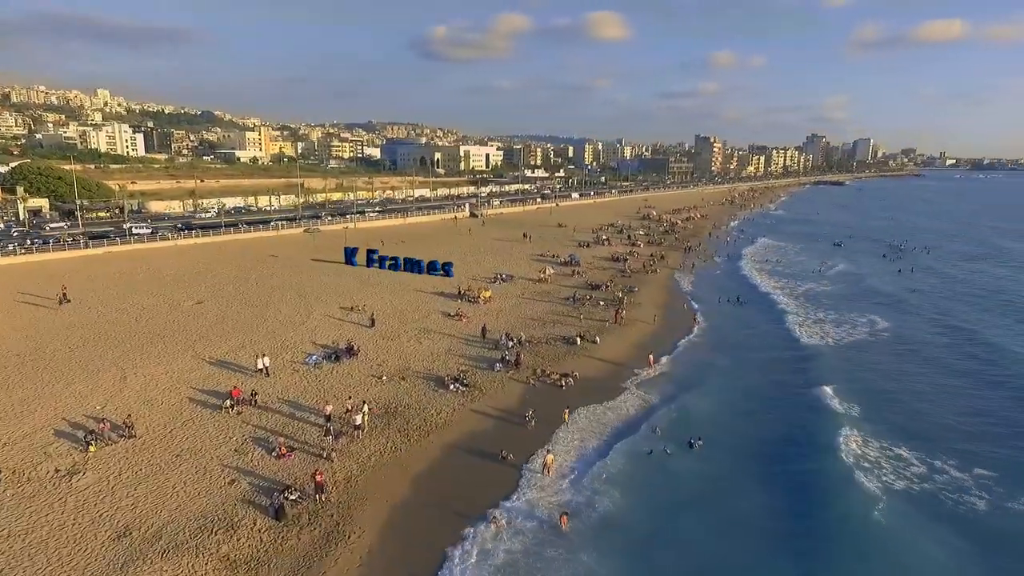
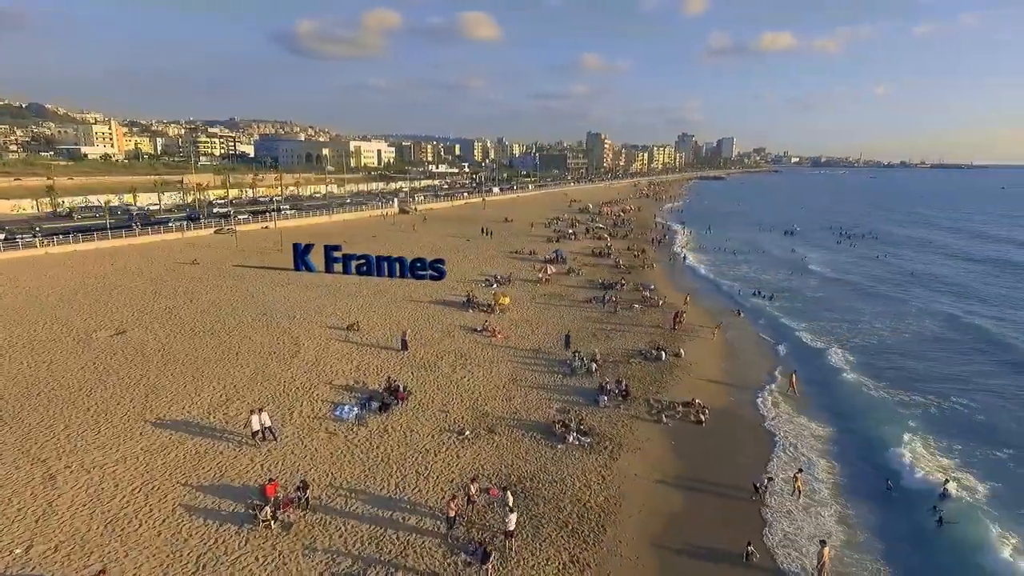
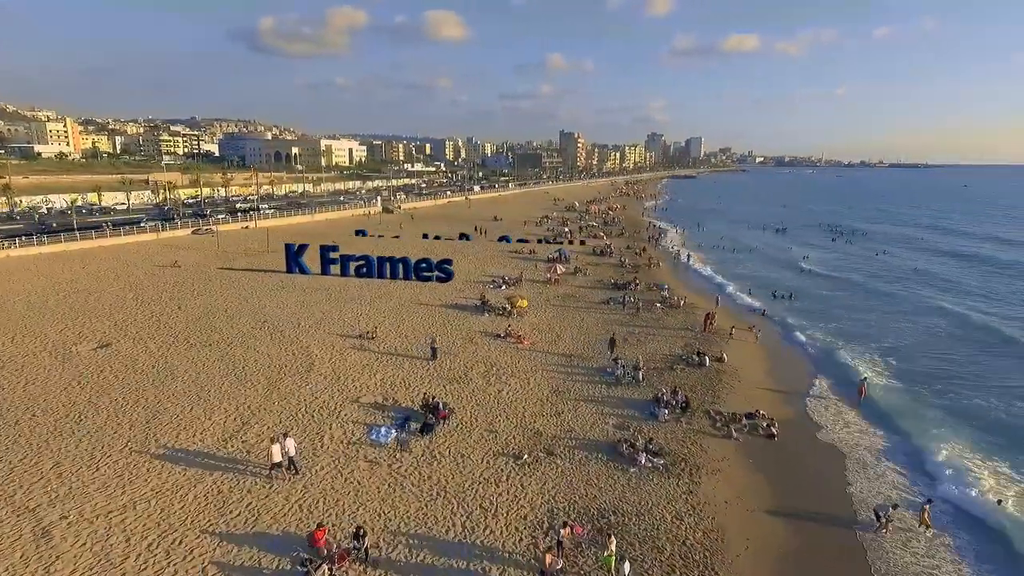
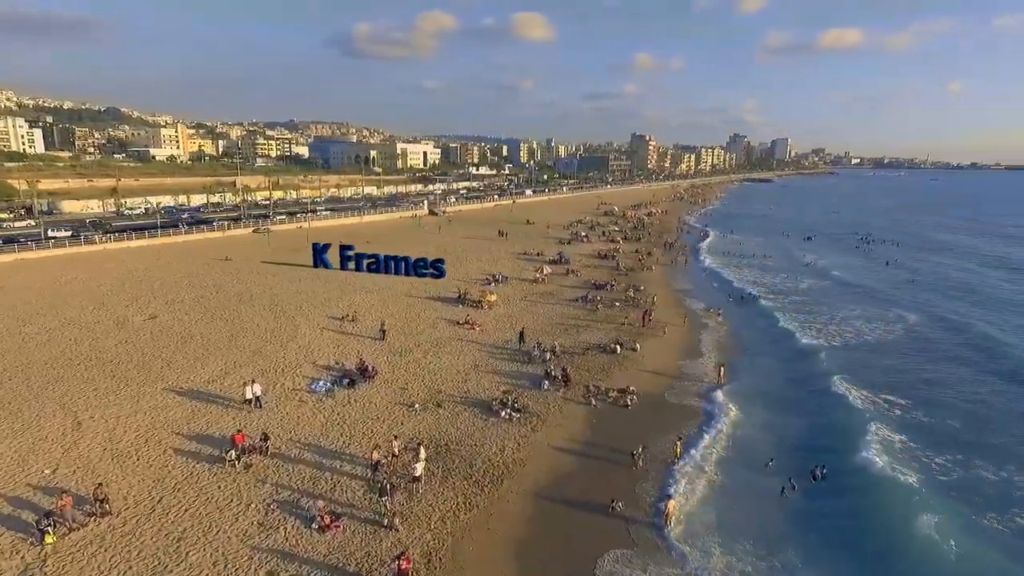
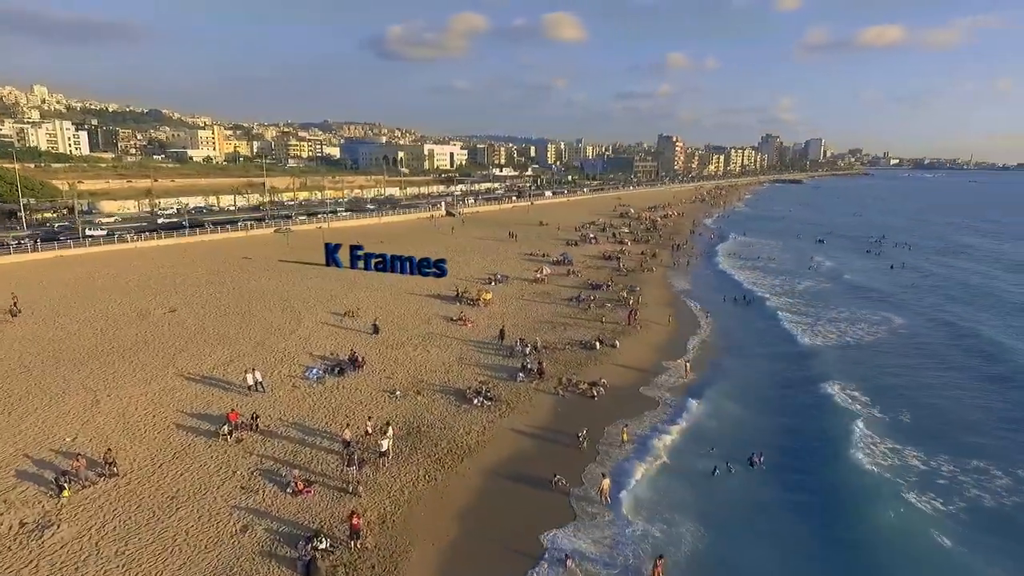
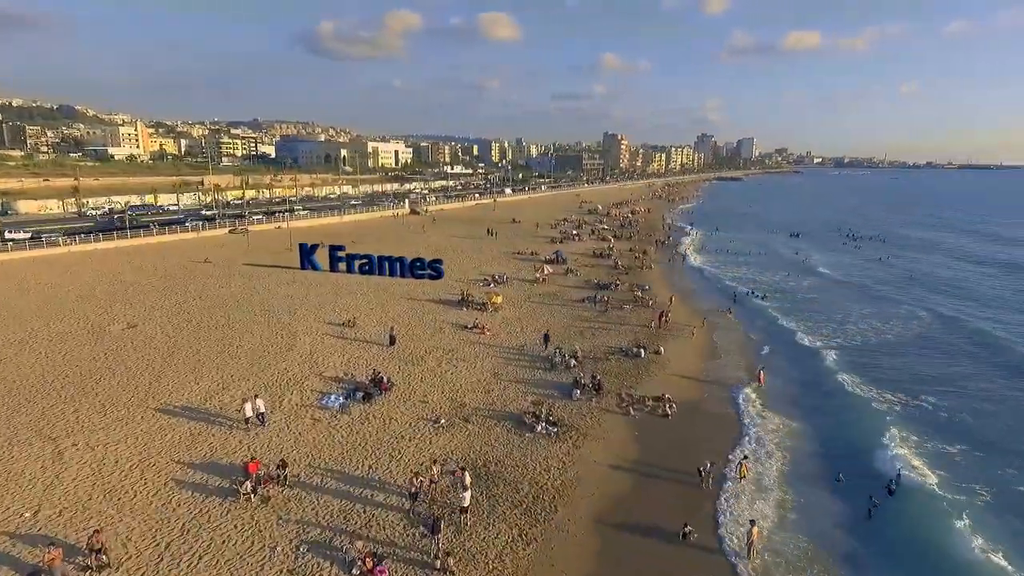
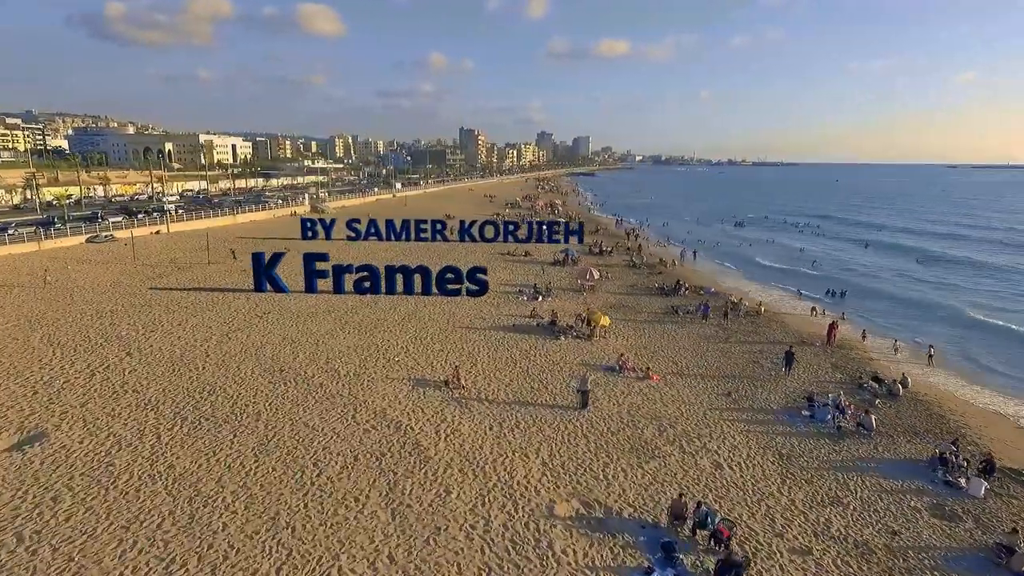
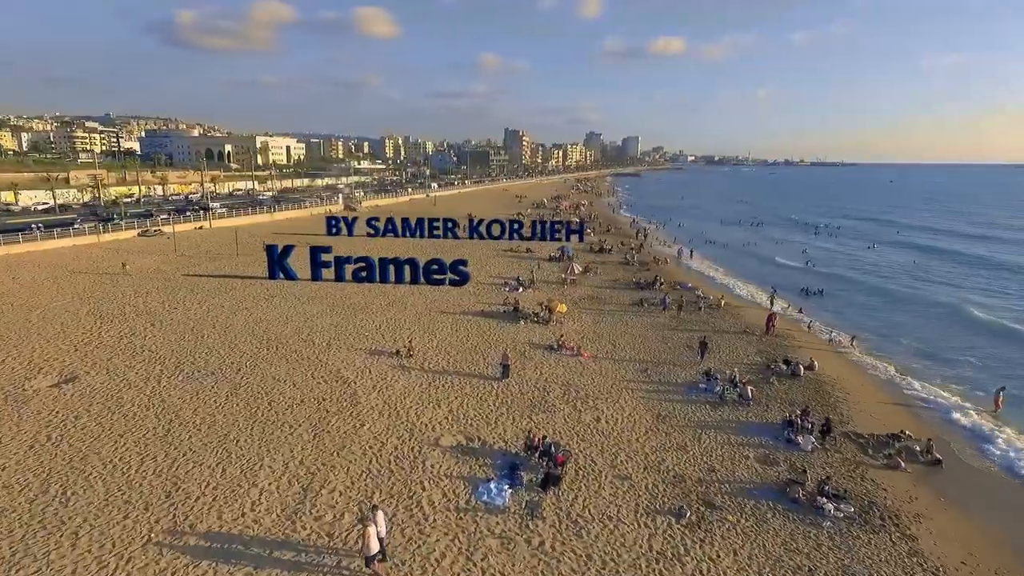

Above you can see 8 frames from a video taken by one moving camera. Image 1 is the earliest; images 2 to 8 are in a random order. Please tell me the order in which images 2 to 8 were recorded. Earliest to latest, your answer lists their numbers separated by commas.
5, 4, 6, 2, 3, 8, 7
